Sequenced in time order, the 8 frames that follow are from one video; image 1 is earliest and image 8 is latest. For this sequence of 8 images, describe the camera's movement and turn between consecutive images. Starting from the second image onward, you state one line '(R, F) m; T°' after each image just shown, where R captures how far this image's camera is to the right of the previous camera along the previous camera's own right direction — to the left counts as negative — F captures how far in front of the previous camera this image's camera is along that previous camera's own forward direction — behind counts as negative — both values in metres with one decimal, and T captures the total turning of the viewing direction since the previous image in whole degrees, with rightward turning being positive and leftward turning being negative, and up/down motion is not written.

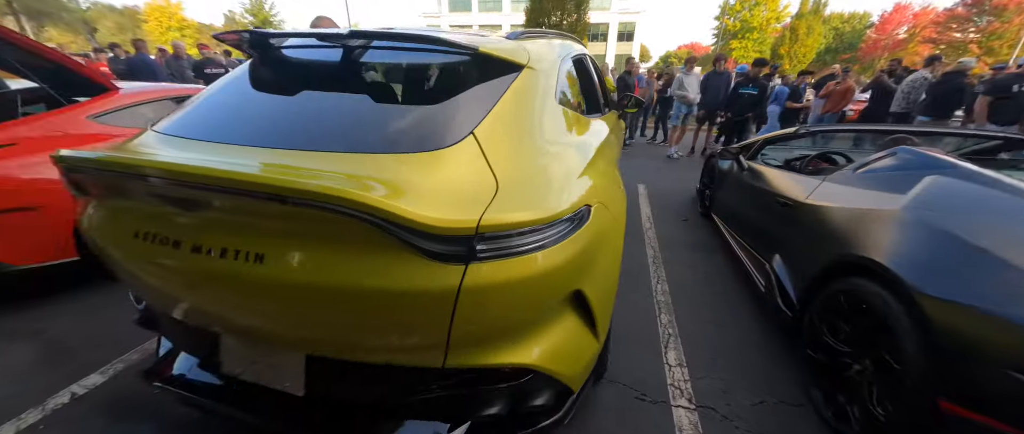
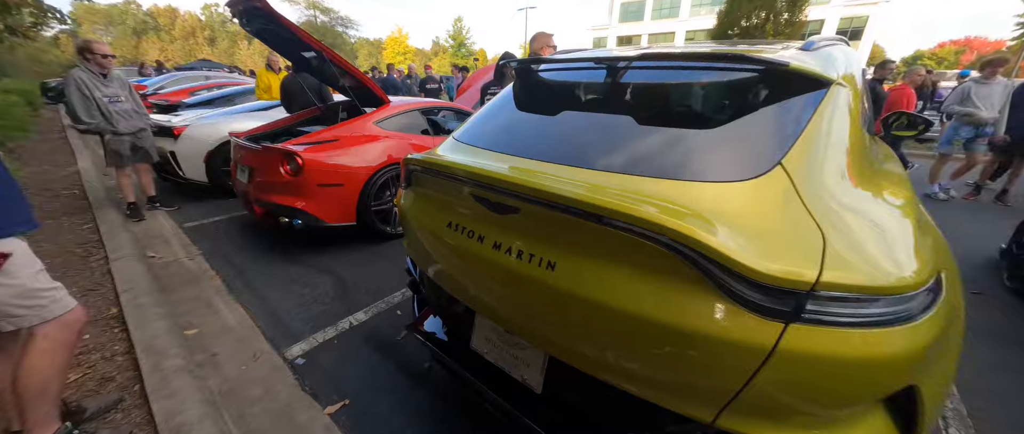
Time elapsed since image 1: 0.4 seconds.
(-0.2, 0.0) m; -25°
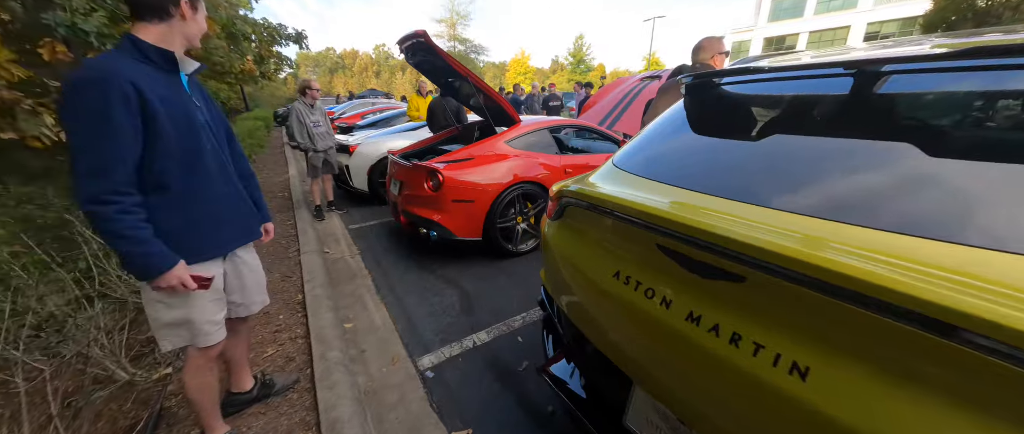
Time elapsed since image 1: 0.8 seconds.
(-0.2, +0.1) m; -18°
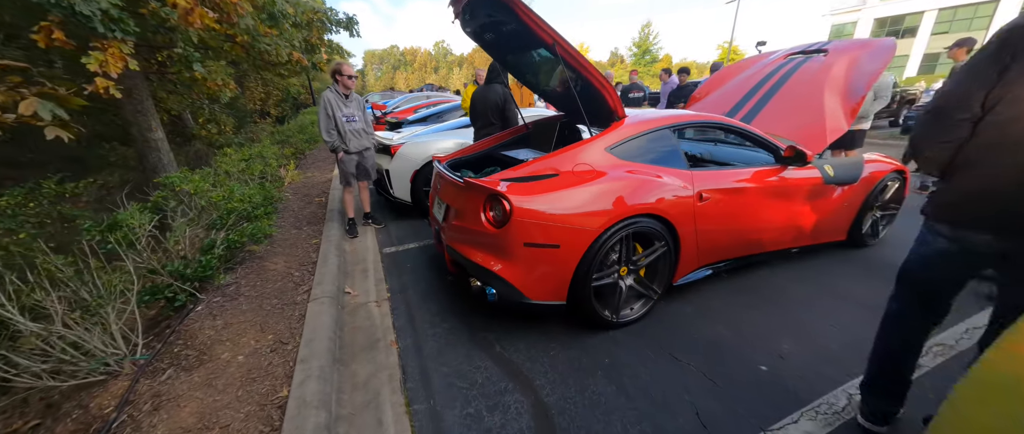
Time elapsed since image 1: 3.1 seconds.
(-0.3, +1.2) m; -8°
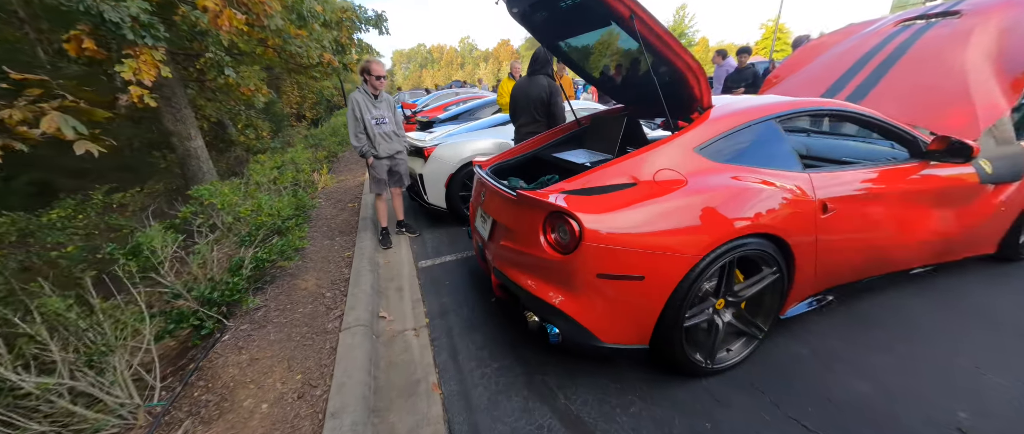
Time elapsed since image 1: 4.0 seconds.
(-0.2, +0.4) m; -5°
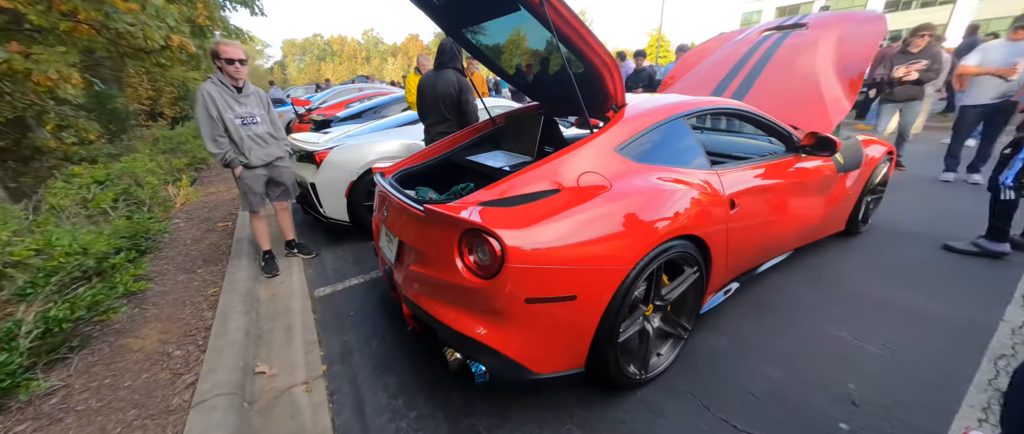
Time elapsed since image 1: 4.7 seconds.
(0.0, +0.3) m; +13°
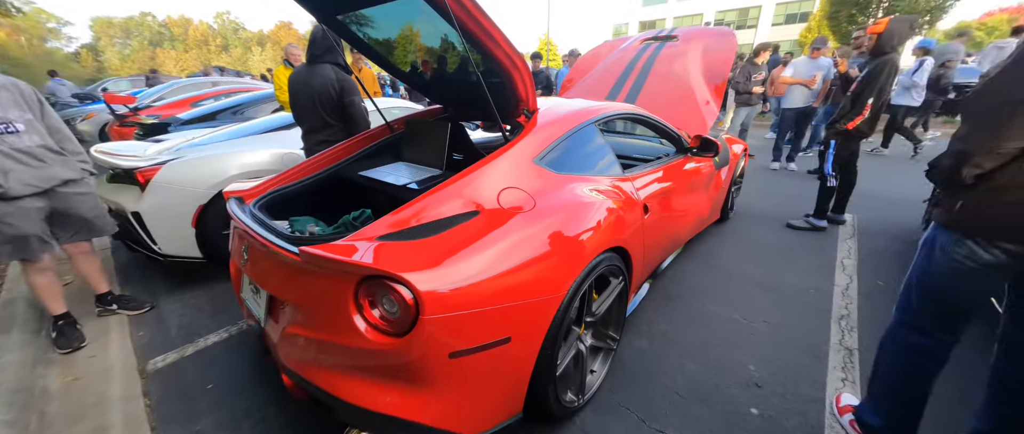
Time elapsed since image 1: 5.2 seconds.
(0.0, +0.3) m; +16°
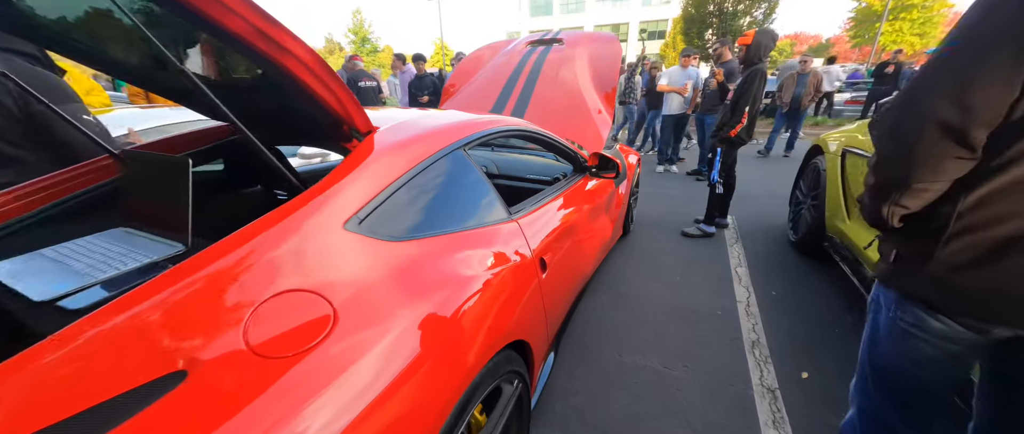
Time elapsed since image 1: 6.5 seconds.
(+0.3, +0.6) m; +15°
